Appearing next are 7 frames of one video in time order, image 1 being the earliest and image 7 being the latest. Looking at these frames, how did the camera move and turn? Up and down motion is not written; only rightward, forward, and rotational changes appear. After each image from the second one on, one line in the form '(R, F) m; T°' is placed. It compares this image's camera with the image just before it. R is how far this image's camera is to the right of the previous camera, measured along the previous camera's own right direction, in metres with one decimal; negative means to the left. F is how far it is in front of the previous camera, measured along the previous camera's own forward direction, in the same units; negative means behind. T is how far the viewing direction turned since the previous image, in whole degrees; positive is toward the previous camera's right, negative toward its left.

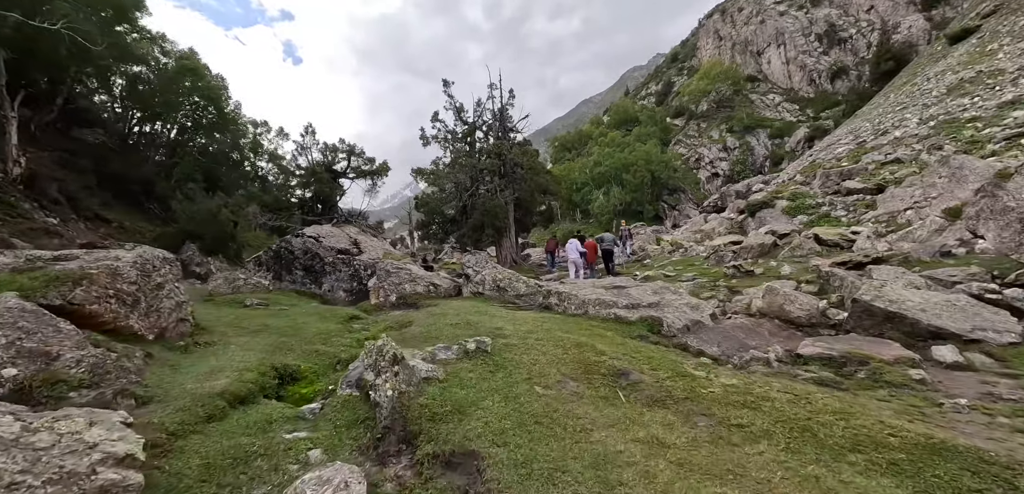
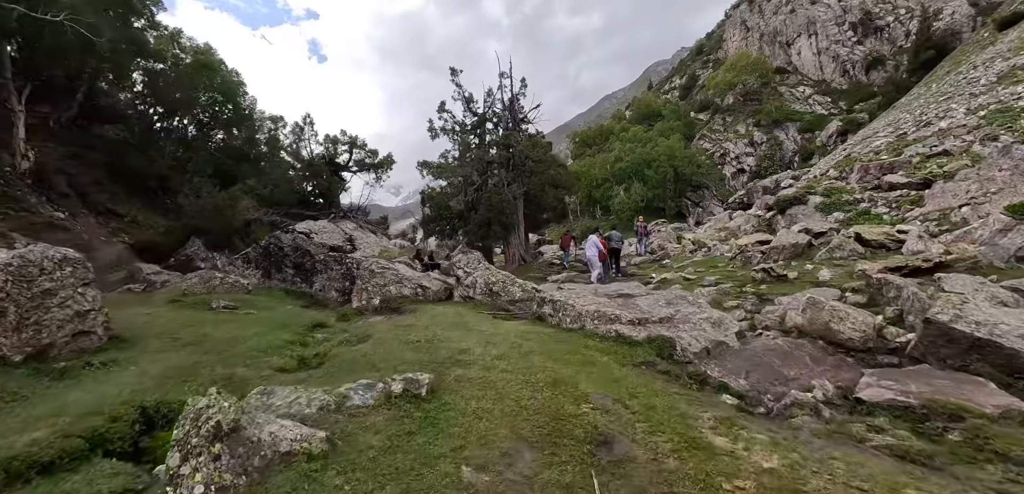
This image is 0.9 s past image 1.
(+0.6, +1.3) m; -3°
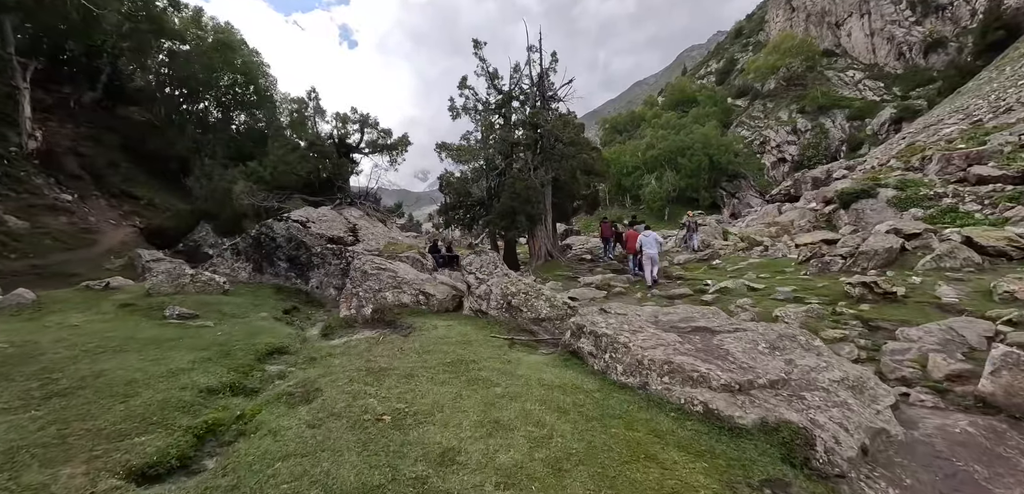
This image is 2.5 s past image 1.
(0.0, +2.3) m; -3°
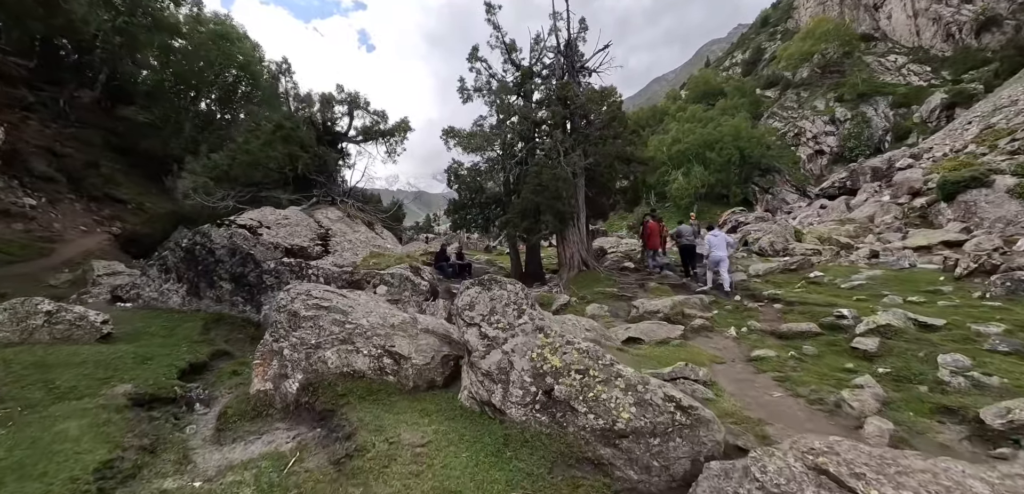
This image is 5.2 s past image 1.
(-0.2, +3.9) m; -3°
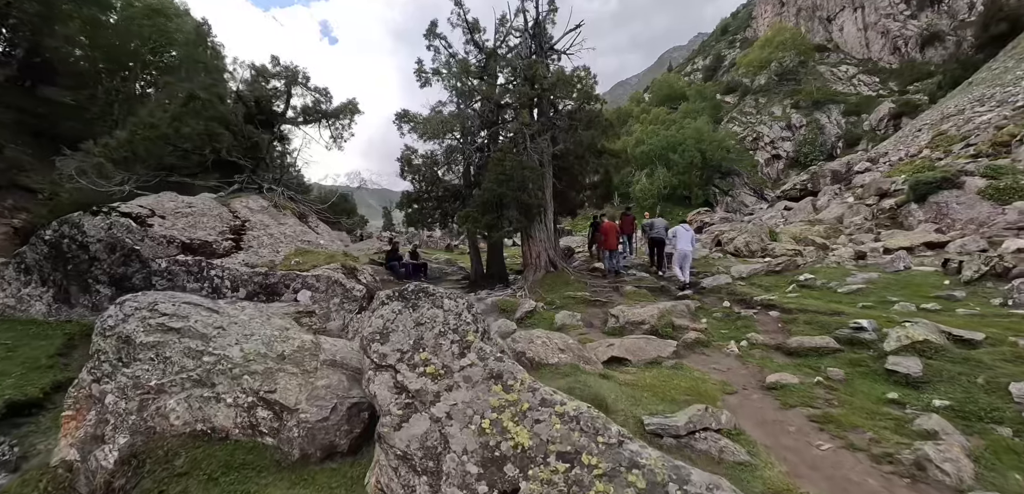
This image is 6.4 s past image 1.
(+0.2, +1.6) m; +4°
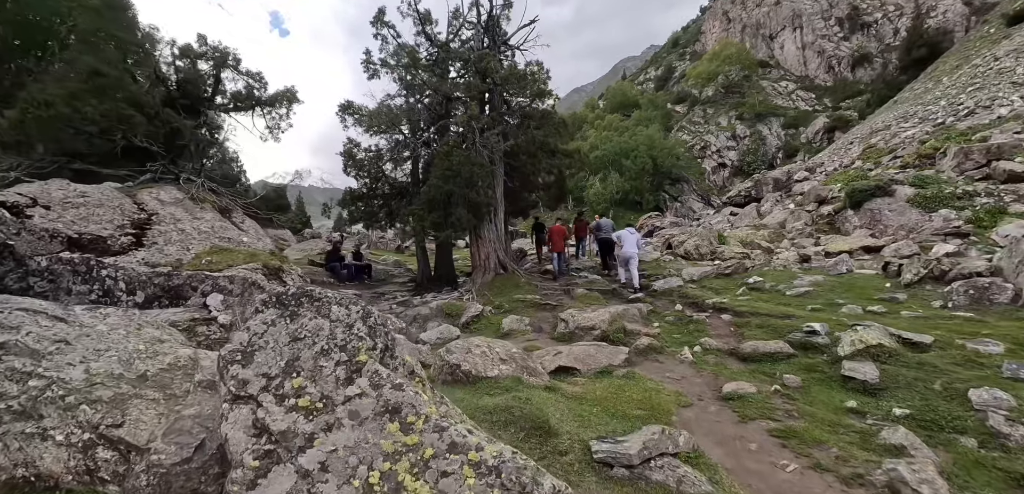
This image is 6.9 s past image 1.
(+0.3, +0.6) m; +5°
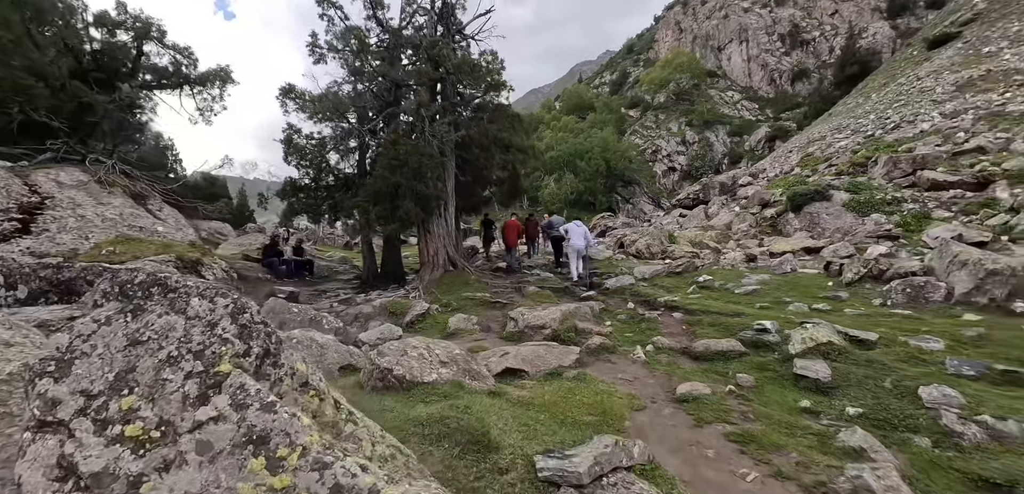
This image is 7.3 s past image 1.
(+0.2, +0.4) m; +5°
